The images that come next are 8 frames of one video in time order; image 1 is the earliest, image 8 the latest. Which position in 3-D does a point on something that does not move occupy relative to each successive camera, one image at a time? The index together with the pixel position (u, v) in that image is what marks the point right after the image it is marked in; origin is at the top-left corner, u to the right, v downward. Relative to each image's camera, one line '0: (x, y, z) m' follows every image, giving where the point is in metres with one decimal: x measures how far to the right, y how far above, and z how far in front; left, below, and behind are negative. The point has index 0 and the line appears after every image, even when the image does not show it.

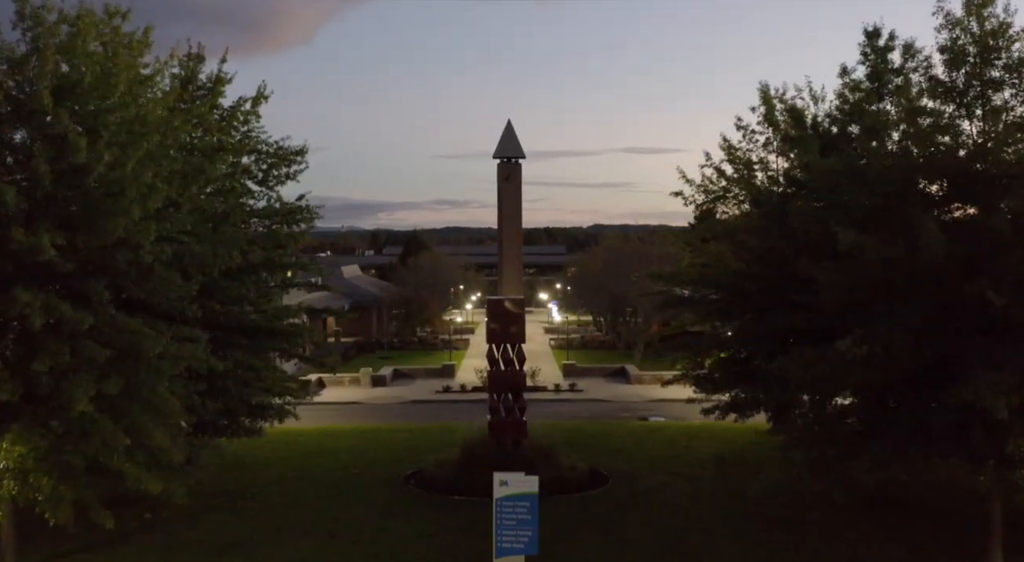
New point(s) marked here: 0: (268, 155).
0: (-5.1, +2.6, +17.9) m
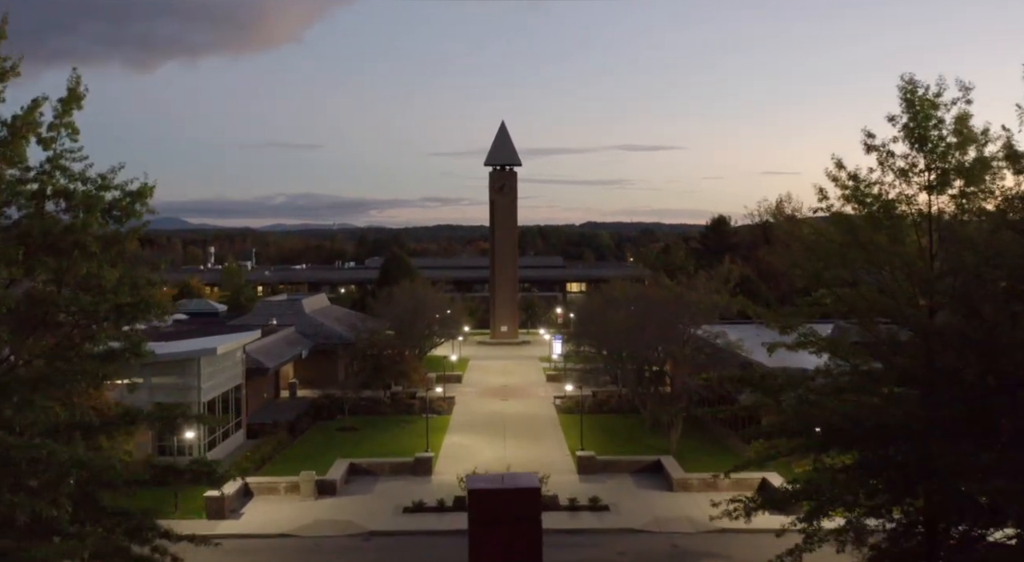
0: (-5.1, +0.9, +10.2) m
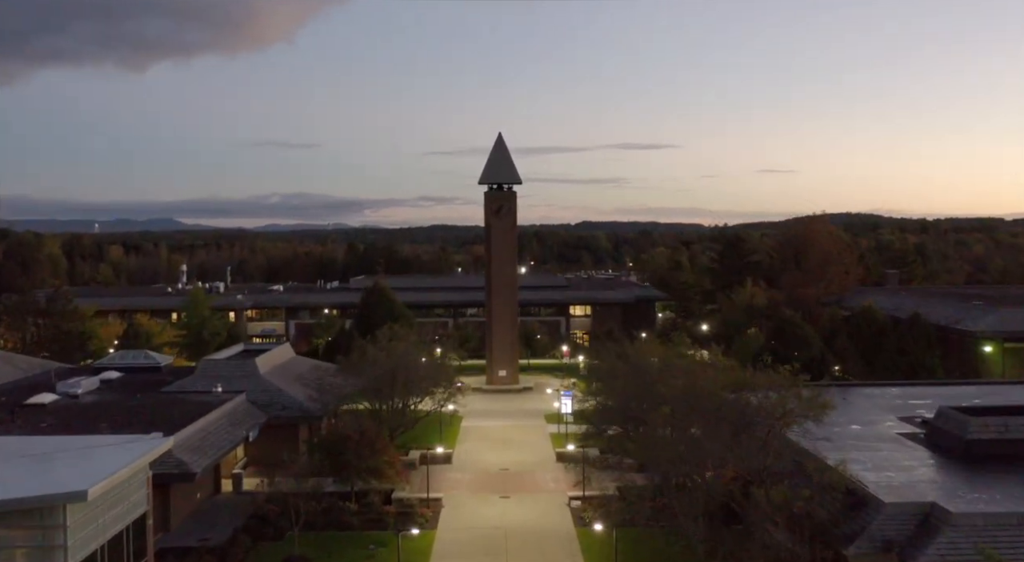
0: (-4.9, -1.1, +3.1) m
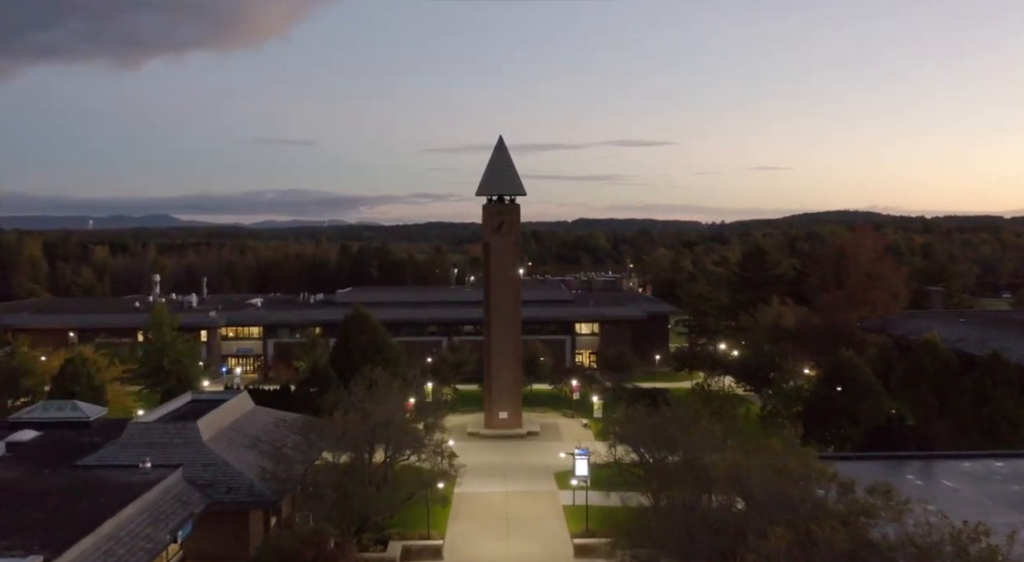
0: (-4.6, -2.5, -3.2) m
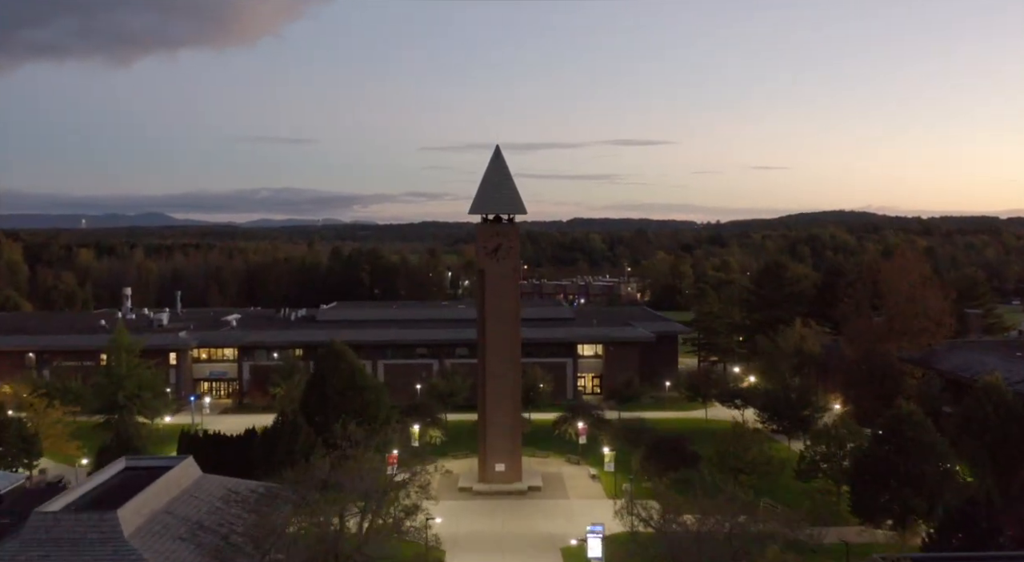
0: (-4.4, -3.8, -8.3) m
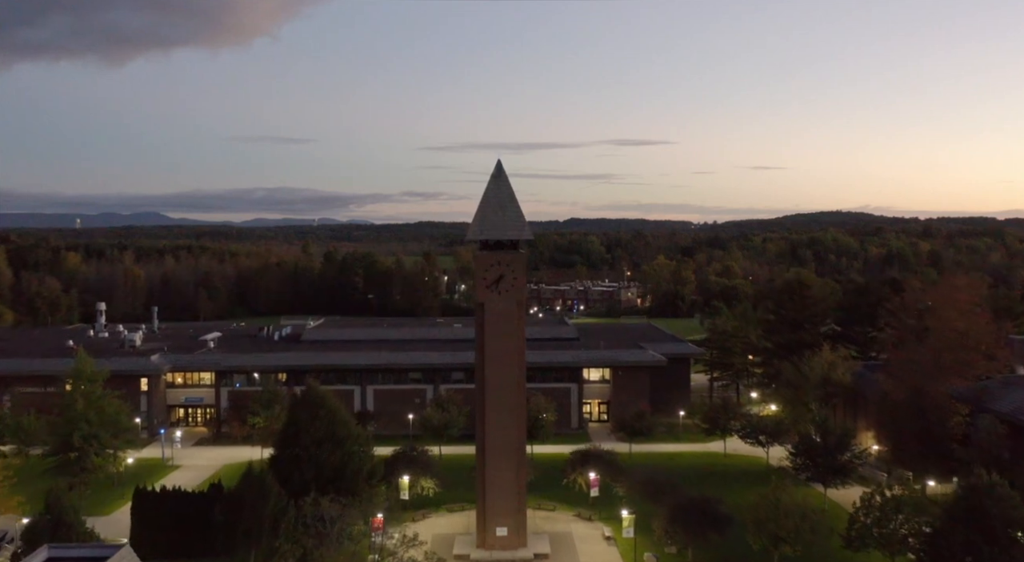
0: (-4.1, -5.0, -12.8) m
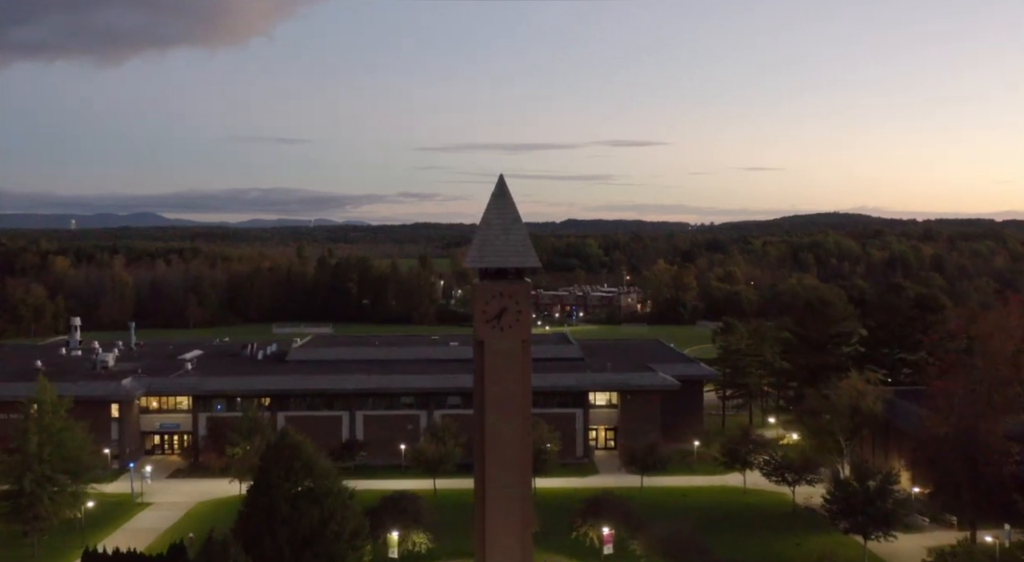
0: (-3.8, -6.0, -16.7) m
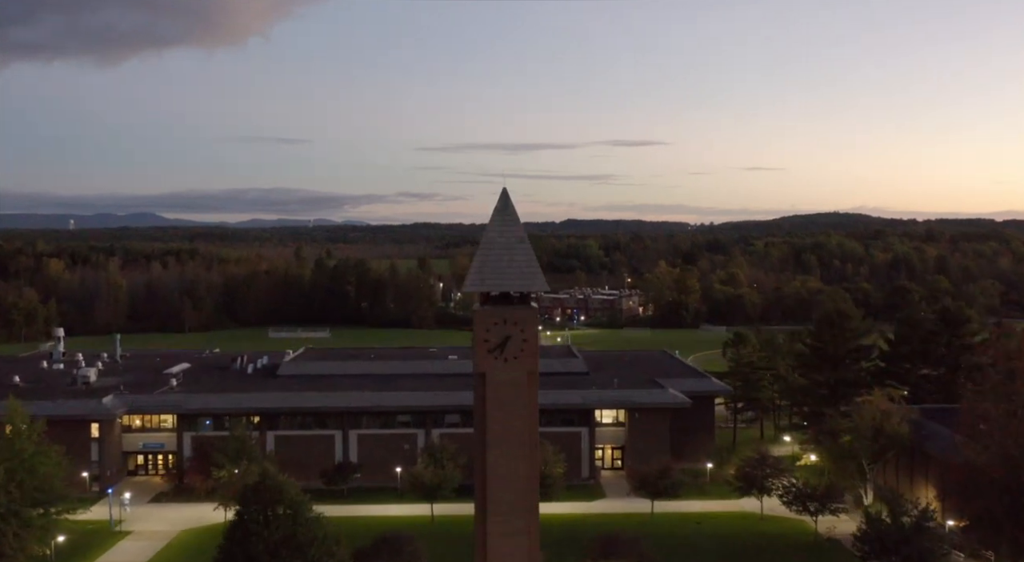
0: (-3.7, -6.7, -19.3) m
